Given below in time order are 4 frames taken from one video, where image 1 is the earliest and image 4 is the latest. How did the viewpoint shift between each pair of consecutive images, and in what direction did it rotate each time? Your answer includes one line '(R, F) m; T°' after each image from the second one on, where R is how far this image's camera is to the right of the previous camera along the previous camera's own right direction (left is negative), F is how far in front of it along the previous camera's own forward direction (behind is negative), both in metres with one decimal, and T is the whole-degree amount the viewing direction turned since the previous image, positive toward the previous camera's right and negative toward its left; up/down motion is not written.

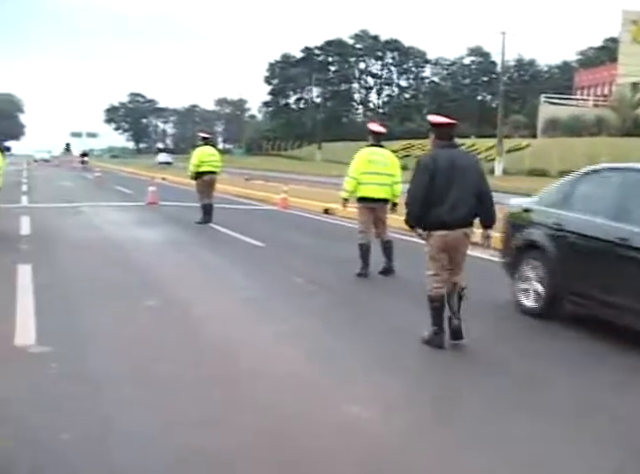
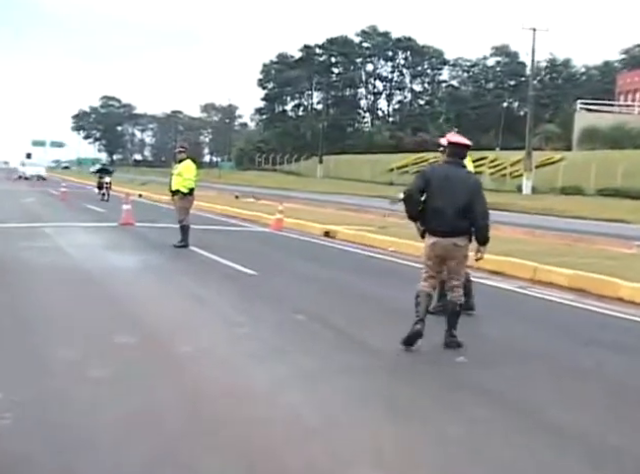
(0.0, +1.0) m; 0°
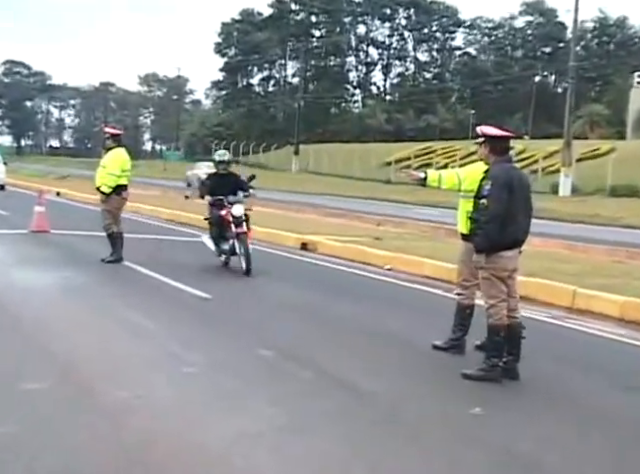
(0.0, +1.5) m; +2°
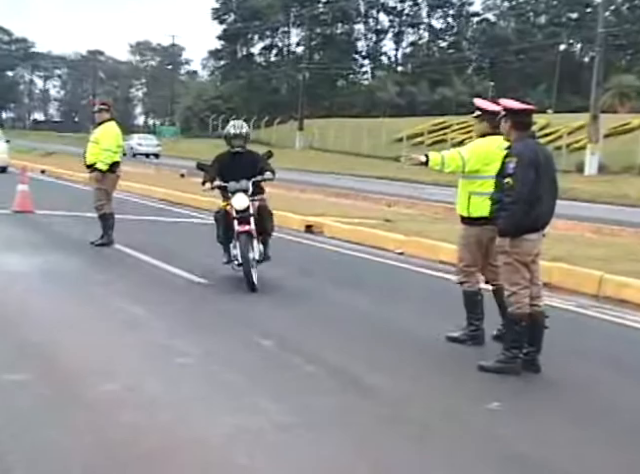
(0.0, +0.4) m; 0°
